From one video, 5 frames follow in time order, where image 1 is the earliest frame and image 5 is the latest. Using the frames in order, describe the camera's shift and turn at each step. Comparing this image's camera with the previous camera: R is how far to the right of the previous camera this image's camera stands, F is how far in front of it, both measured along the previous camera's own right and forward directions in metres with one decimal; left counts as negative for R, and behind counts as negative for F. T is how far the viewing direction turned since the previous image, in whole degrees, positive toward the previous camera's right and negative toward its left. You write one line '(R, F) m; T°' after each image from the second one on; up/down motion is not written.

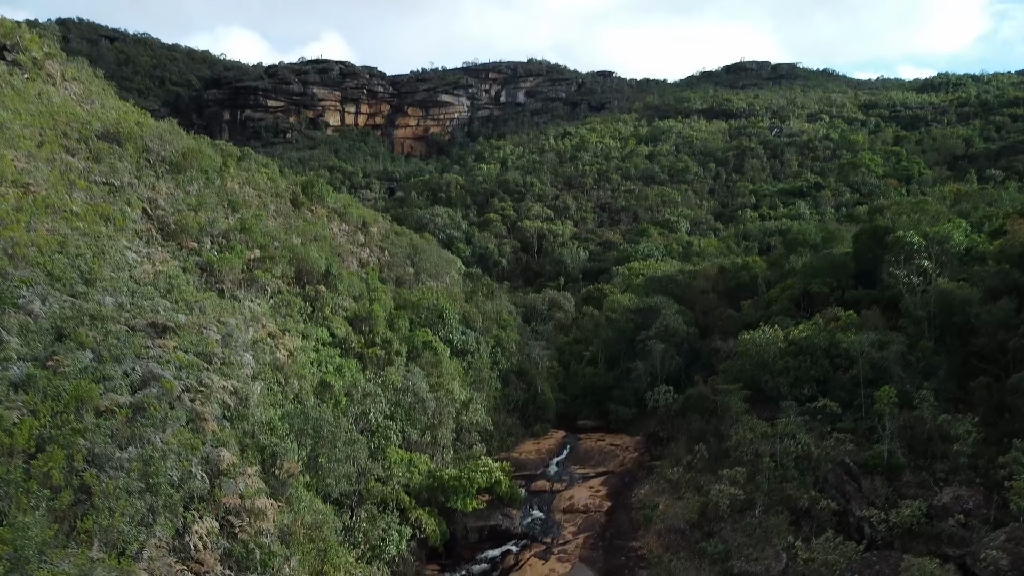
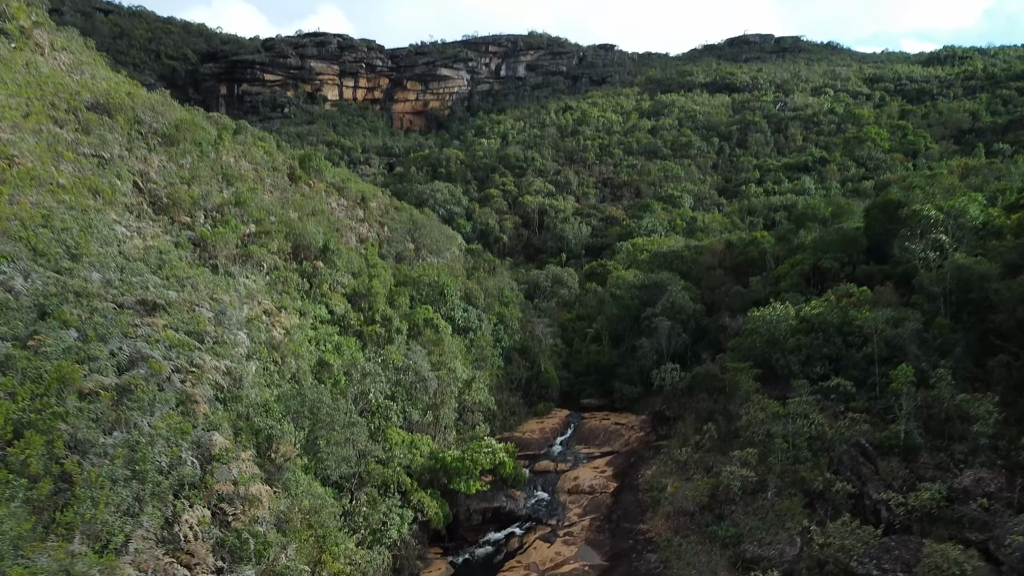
(-0.1, +0.6) m; 0°
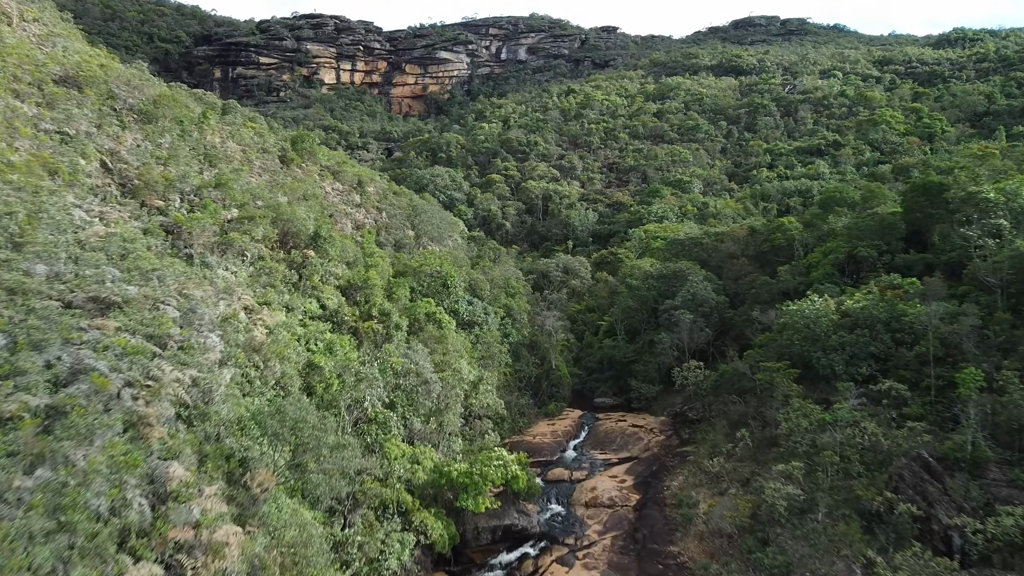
(-0.3, +1.8) m; 0°
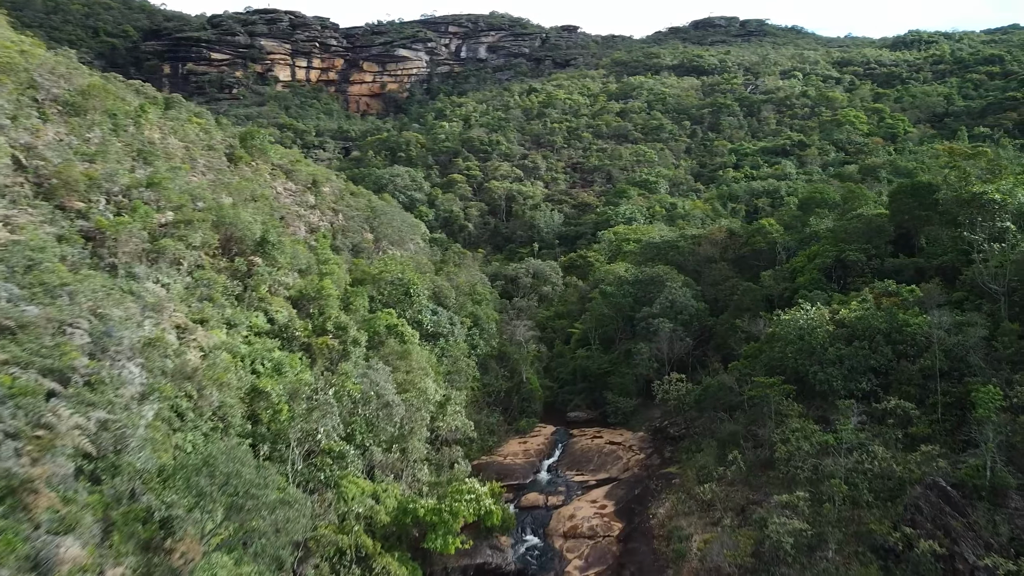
(-0.2, +1.5) m; +3°
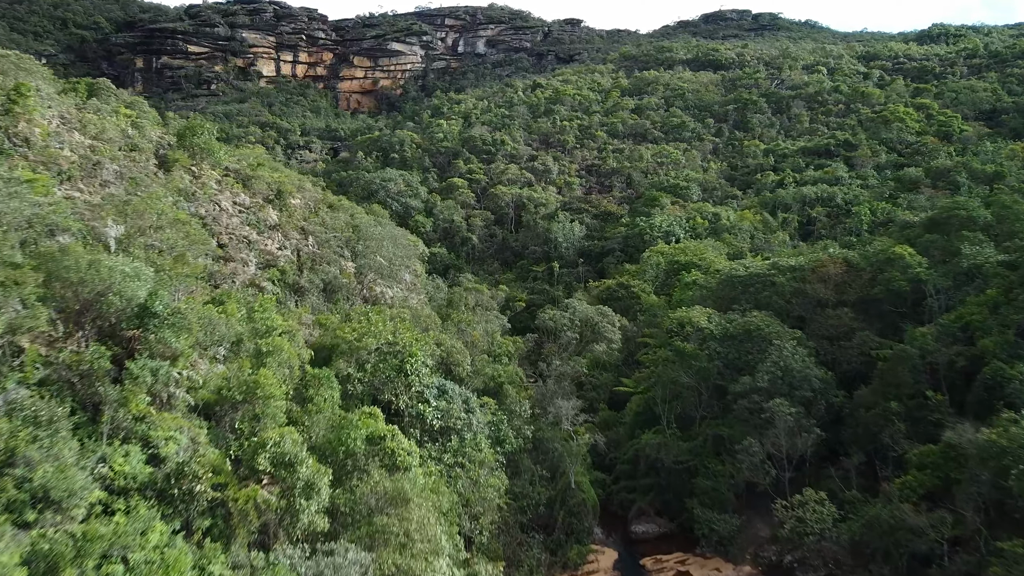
(-0.8, +6.5) m; 0°
